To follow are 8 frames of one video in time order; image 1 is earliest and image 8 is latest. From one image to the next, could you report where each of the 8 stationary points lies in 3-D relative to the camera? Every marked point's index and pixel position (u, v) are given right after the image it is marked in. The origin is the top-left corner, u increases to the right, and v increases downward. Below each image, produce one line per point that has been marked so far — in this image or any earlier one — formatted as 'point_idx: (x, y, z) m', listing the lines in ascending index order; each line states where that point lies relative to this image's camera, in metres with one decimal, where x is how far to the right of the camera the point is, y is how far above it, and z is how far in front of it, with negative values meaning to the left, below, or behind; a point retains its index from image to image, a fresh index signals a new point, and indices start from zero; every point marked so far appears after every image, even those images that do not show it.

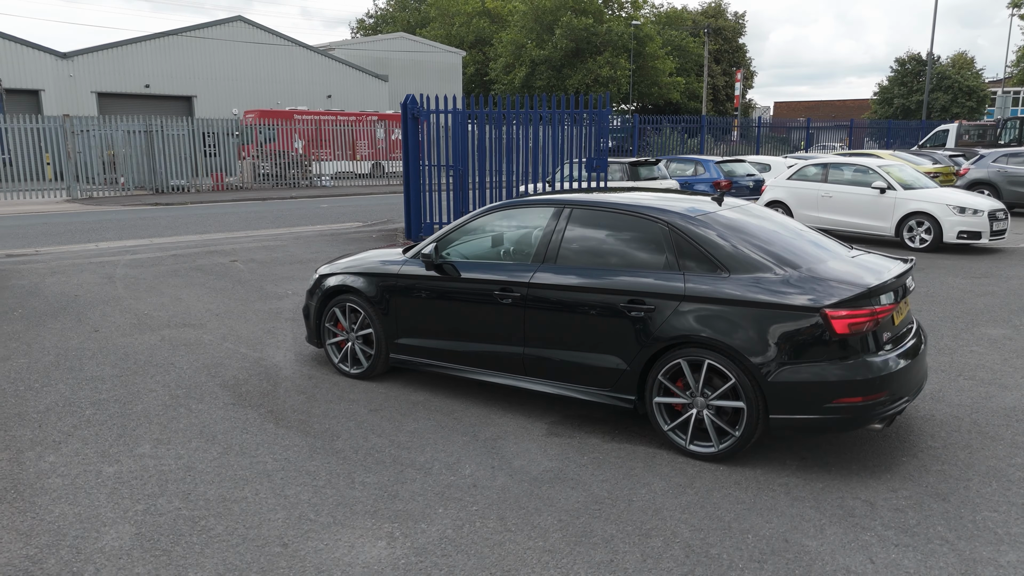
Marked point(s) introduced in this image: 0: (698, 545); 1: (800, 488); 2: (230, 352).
0: (+0.8, -1.2, +3.4) m
1: (+1.5, -1.1, +3.9) m
2: (-2.5, -0.6, +6.6) m
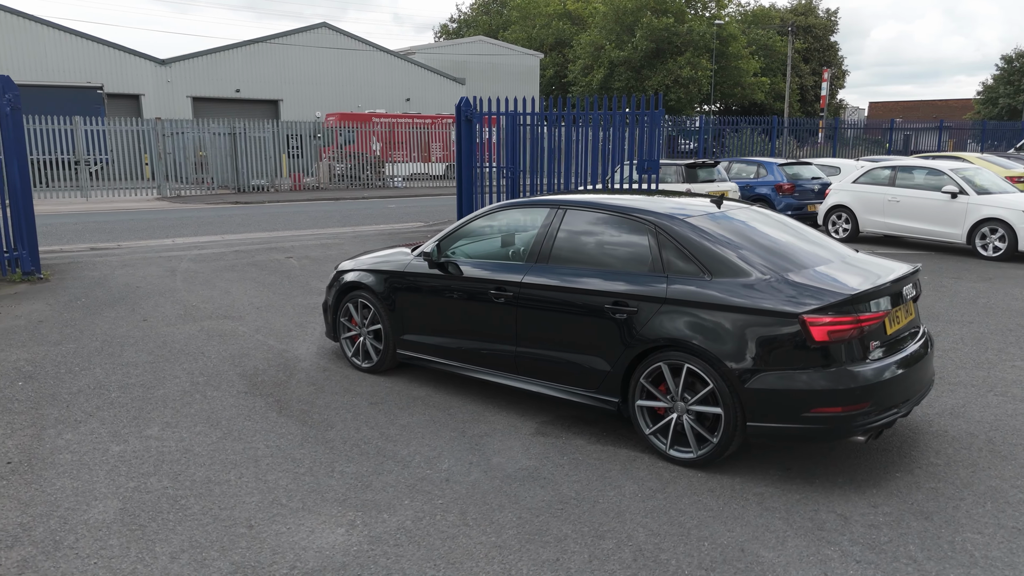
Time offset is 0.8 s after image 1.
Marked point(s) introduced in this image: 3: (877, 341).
0: (+0.6, -1.2, +3.4) m
1: (+1.3, -1.1, +3.8) m
2: (-2.4, -0.5, +6.9) m
3: (+1.9, -0.3, +3.9) m
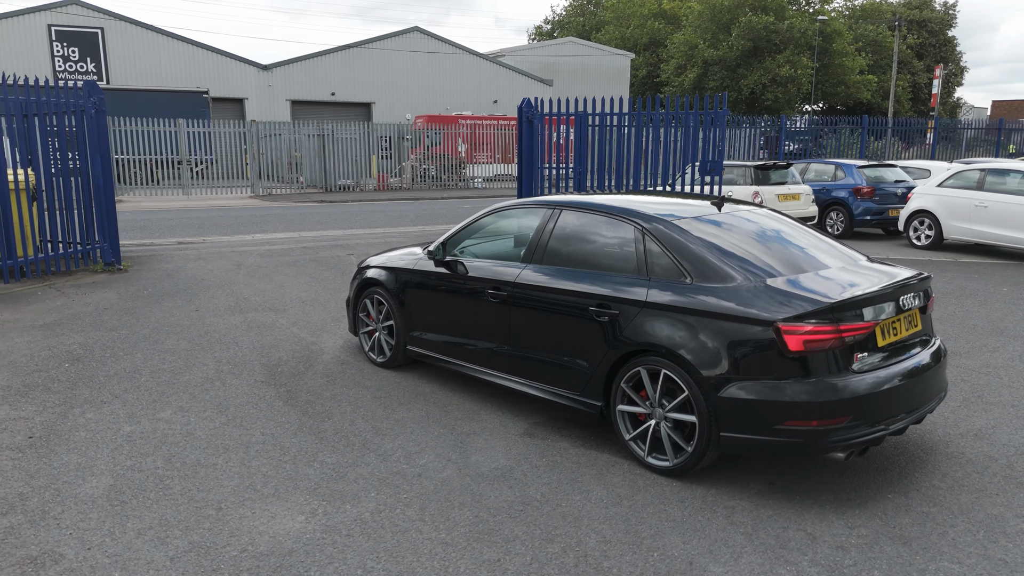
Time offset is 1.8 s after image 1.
0: (+0.4, -1.2, +3.3) m
1: (+1.1, -1.1, +3.6) m
2: (-2.2, -0.5, +7.2) m
3: (+1.8, -0.3, +3.7) m
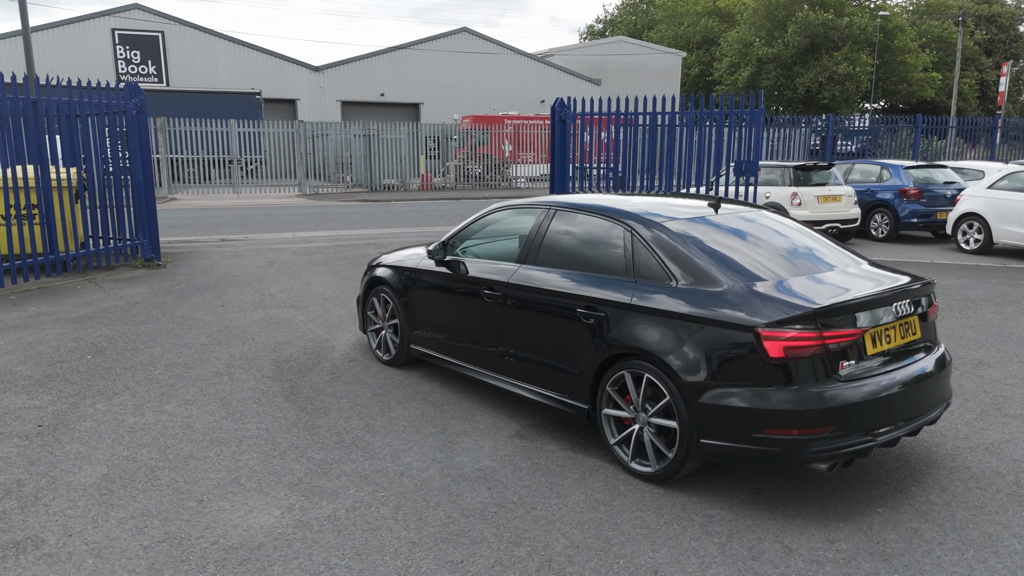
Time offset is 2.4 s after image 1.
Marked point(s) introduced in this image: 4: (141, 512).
0: (+0.2, -1.2, +3.2) m
1: (+1.0, -1.1, +3.5) m
2: (-2.0, -0.4, +7.3) m
3: (+1.6, -0.3, +3.6) m
4: (-1.9, -1.1, +3.7) m
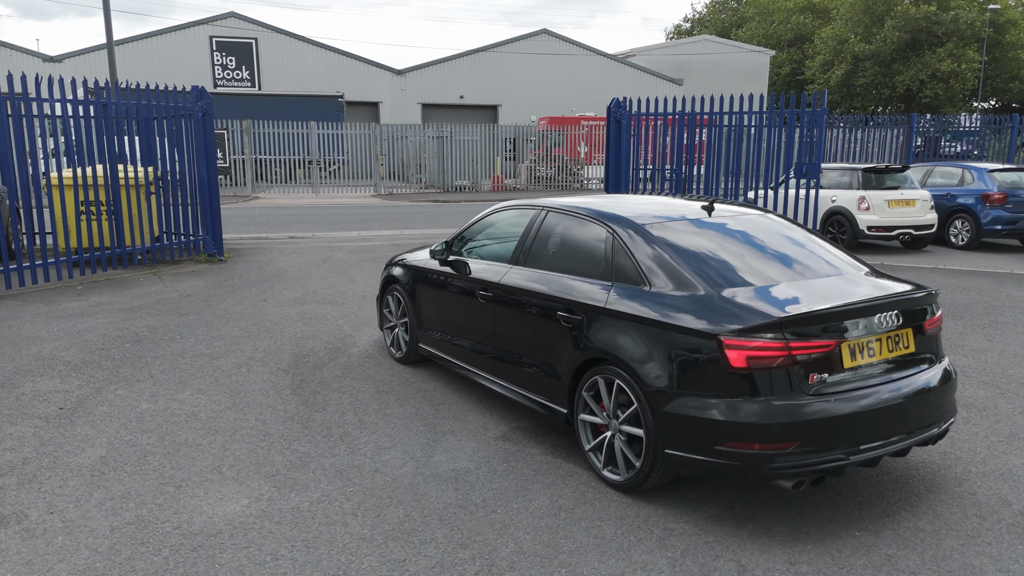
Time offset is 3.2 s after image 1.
0: (-0.1, -1.2, +3.2) m
1: (+0.8, -1.1, +3.4) m
2: (-1.8, -0.4, +7.5) m
3: (+1.4, -0.4, +3.4) m
4: (-2.0, -1.1, +3.9) m
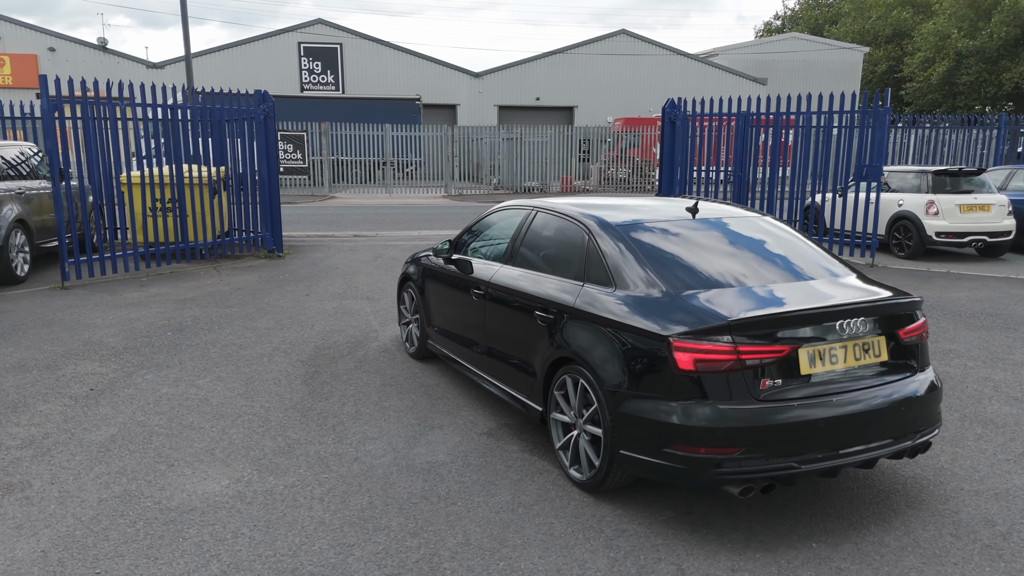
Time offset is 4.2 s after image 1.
0: (-0.3, -1.2, +3.3) m
1: (+0.5, -1.1, +3.4) m
2: (-1.6, -0.4, +7.7) m
3: (+1.2, -0.4, +3.3) m
4: (-2.2, -1.0, +4.1) m
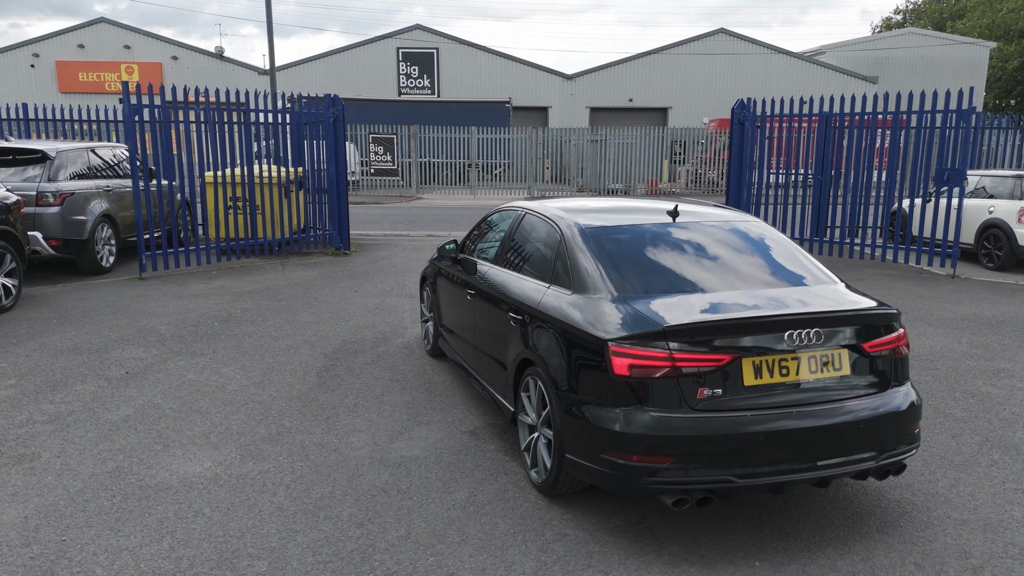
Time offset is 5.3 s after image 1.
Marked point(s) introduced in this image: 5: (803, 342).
0: (-0.6, -1.2, +3.3) m
1: (+0.2, -1.2, +3.4) m
2: (-1.3, -0.3, +7.9) m
3: (+0.9, -0.4, +3.2) m
4: (-2.4, -1.0, +4.5) m
5: (+1.3, -0.2, +3.3) m
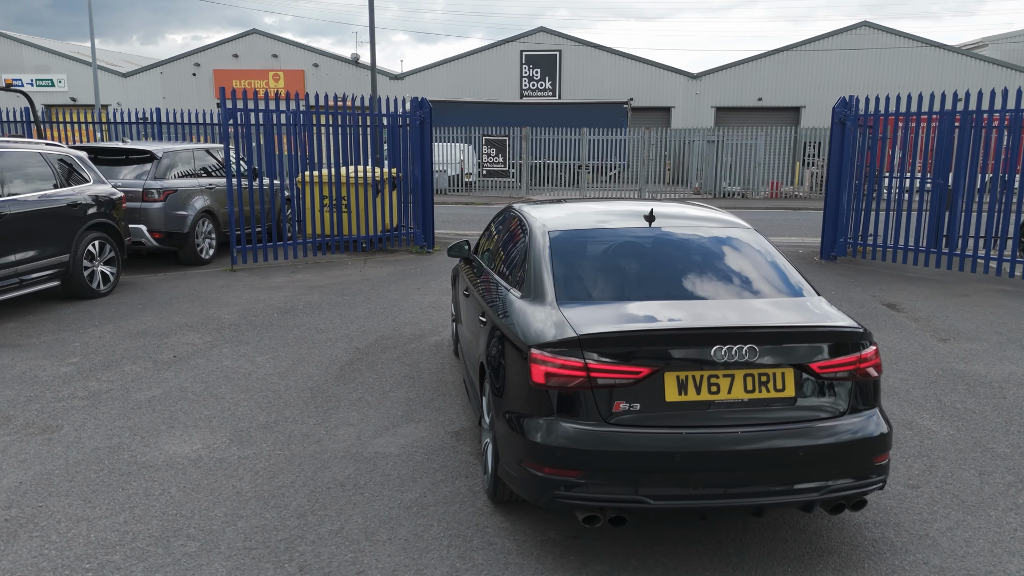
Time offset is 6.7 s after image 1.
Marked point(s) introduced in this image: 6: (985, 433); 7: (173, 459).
0: (-0.9, -1.2, +3.4) m
1: (-0.1, -1.2, +3.3) m
2: (-0.8, -0.3, +8.0) m
3: (+0.5, -0.5, +3.0) m
4: (-2.5, -0.9, +4.8) m
5: (+1.0, -0.3, +3.0) m
6: (+3.0, -0.9, +4.8) m
7: (-2.0, -1.0, +4.3) m
